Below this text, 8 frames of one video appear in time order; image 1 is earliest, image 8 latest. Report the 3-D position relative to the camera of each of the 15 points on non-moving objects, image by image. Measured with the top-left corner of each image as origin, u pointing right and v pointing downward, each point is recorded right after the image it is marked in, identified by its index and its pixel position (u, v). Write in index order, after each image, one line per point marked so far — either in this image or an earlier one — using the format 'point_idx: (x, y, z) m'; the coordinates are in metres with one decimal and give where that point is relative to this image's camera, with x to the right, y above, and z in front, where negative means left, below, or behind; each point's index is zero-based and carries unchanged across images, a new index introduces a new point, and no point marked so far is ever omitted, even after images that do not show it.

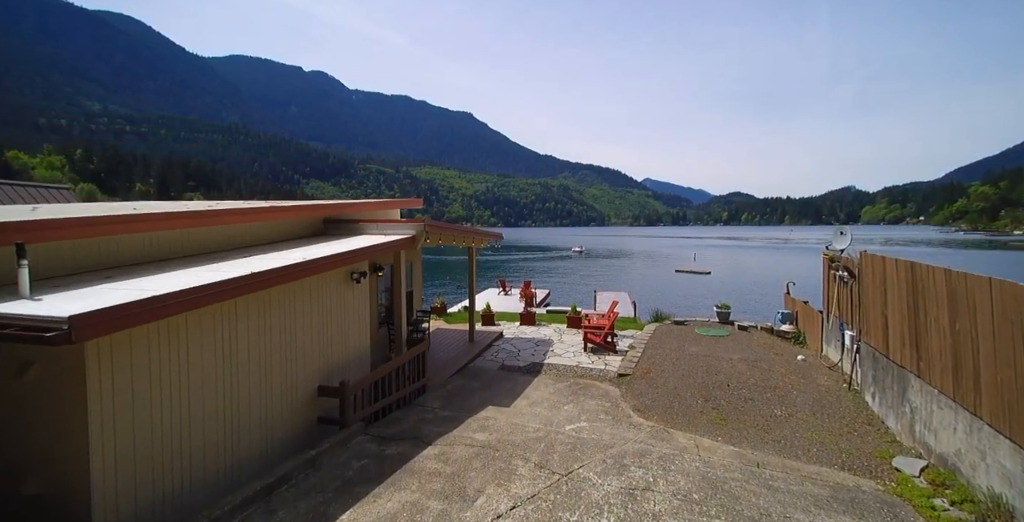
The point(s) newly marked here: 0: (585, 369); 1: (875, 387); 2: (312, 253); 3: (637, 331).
0: (+1.6, -2.3, +10.5) m
1: (+5.5, -1.9, +7.5) m
2: (-2.7, +0.1, +6.5) m
3: (+3.6, -2.0, +14.3) m
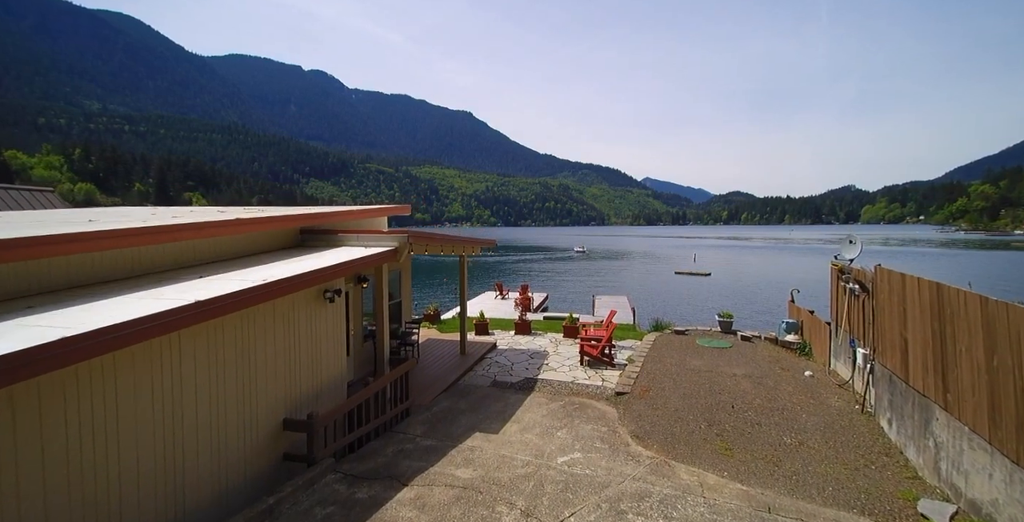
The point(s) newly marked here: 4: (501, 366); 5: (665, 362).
0: (+1.4, -2.5, +10.0) m
1: (+5.4, -2.1, +7.0) m
2: (-2.8, -0.1, +6.0) m
3: (+3.4, -2.2, +13.8) m
4: (-0.2, -2.4, +11.5) m
5: (+3.4, -2.3, +11.2) m
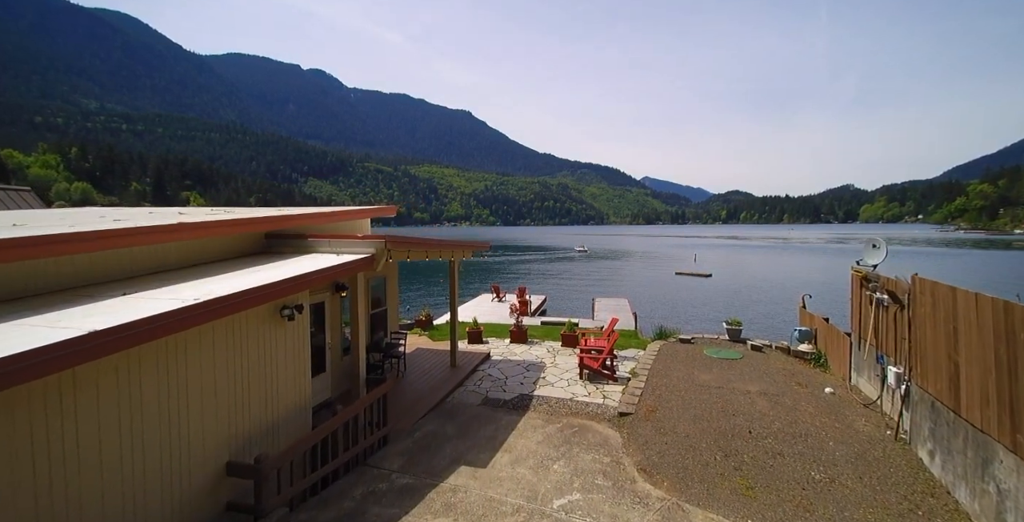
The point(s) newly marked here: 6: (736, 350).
0: (+1.3, -2.6, +9.1) m
1: (+5.2, -2.3, +6.1) m
2: (-2.9, -0.3, +5.1) m
3: (+3.3, -2.3, +12.9) m
4: (-0.4, -2.6, +10.6) m
5: (+3.3, -2.4, +10.3) m
6: (+5.7, -2.3, +12.5) m
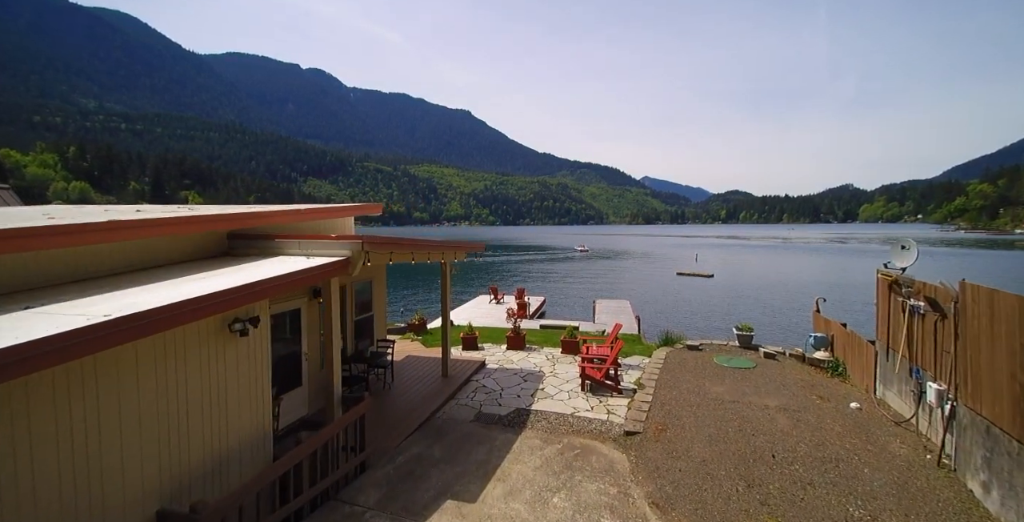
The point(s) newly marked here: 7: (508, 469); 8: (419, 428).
0: (+1.2, -2.7, +8.3) m
1: (+5.2, -2.3, +5.3) m
2: (-3.0, -0.3, +4.2) m
3: (+3.2, -2.4, +12.1) m
4: (-0.5, -2.6, +9.8) m
5: (+3.2, -2.4, +9.5) m
6: (+5.6, -2.3, +11.7) m
7: (-0.1, -2.7, +6.6) m
8: (-1.5, -2.6, +7.9) m
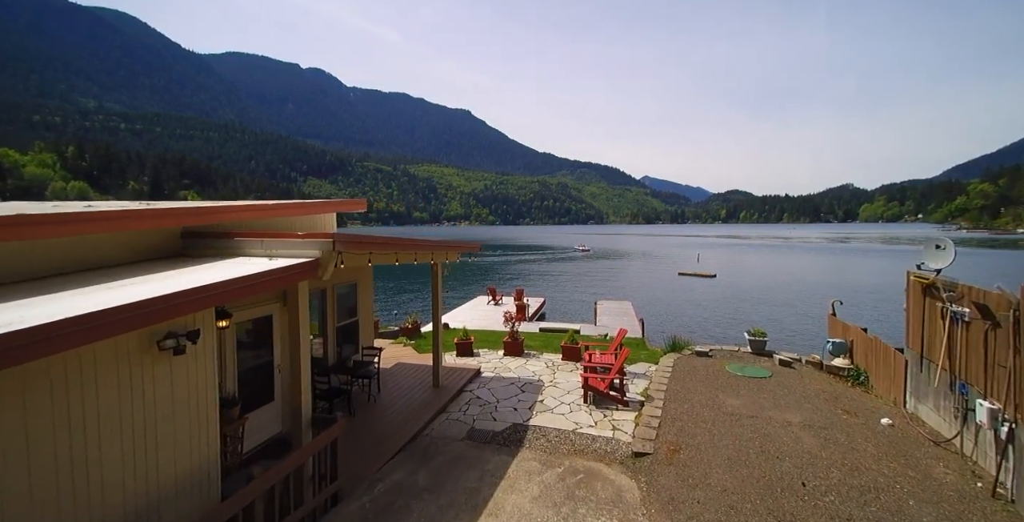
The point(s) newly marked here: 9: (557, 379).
0: (+1.1, -2.7, +7.5) m
1: (+5.1, -2.3, +4.5) m
2: (-3.1, -0.3, +3.4) m
3: (+3.1, -2.4, +11.3) m
4: (-0.5, -2.6, +9.0) m
5: (+3.2, -2.5, +8.7) m
6: (+5.5, -2.3, +10.9) m
7: (-0.1, -2.8, +5.8) m
8: (-1.5, -2.6, +7.1) m
9: (+1.0, -2.5, +10.5) m
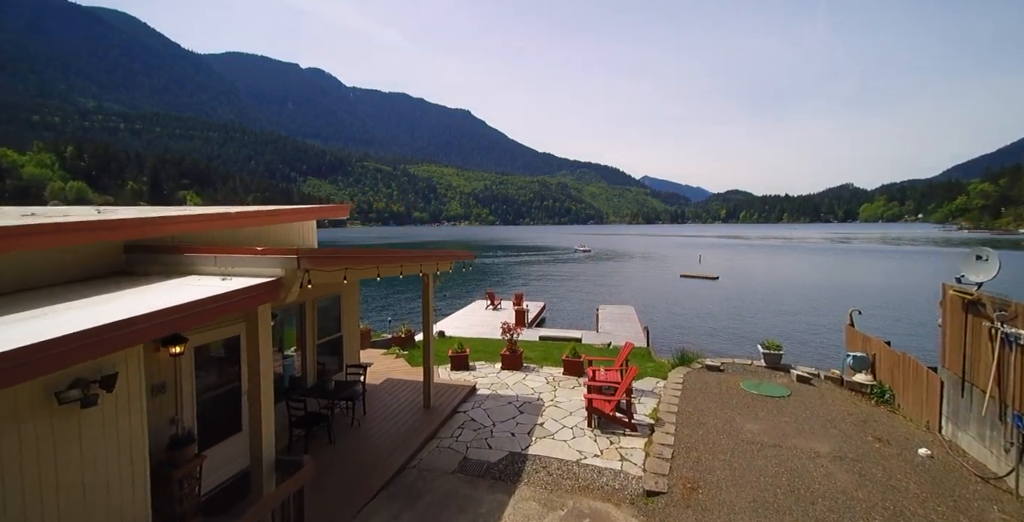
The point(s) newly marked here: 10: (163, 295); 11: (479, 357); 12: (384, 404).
0: (+1.1, -2.9, +6.7) m
1: (+5.1, -2.5, +3.7) m
2: (-3.1, -0.5, +2.7) m
3: (+3.1, -2.6, +10.5) m
4: (-0.6, -2.8, +8.2) m
5: (+3.1, -2.6, +7.9) m
6: (+5.5, -2.5, +10.2) m
7: (-0.2, -2.9, +5.0) m
8: (-1.6, -2.8, +6.3) m
9: (+0.9, -2.7, +9.7) m
10: (-3.0, -0.3, +4.2) m
11: (-0.8, -2.6, +13.4) m
12: (-2.3, -2.6, +9.1) m
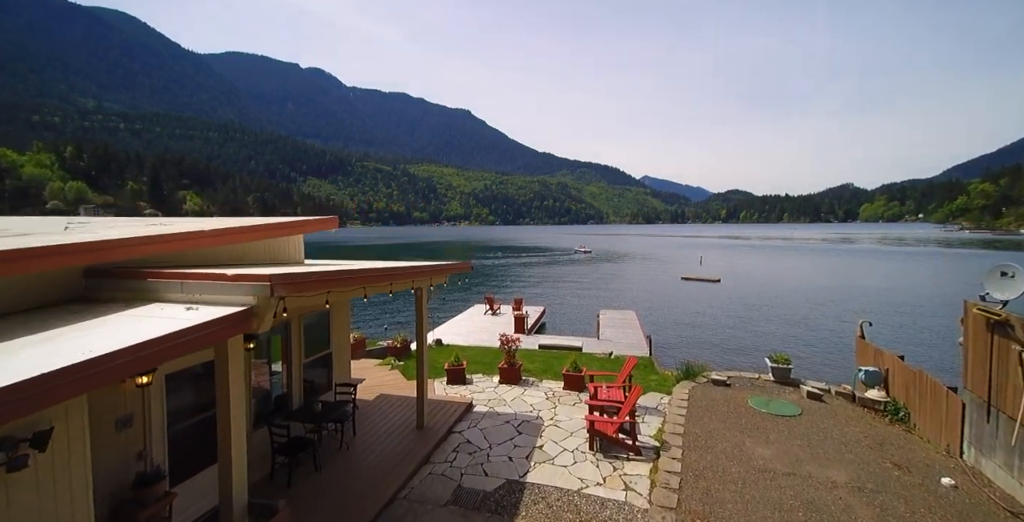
0: (+1.0, -3.1, +6.3) m
1: (+5.0, -2.7, +3.3) m
2: (-3.2, -0.7, +2.3) m
3: (+3.0, -2.8, +10.1) m
4: (-0.6, -3.0, +7.8) m
5: (+3.1, -2.9, +7.5) m
6: (+5.4, -2.7, +9.7) m
7: (-0.2, -3.2, +4.6) m
8: (-1.6, -3.1, +5.9) m
9: (+0.9, -2.9, +9.3) m
10: (-3.1, -0.5, +3.8) m
11: (-0.9, -2.8, +13.0) m
12: (-2.3, -2.9, +8.7) m
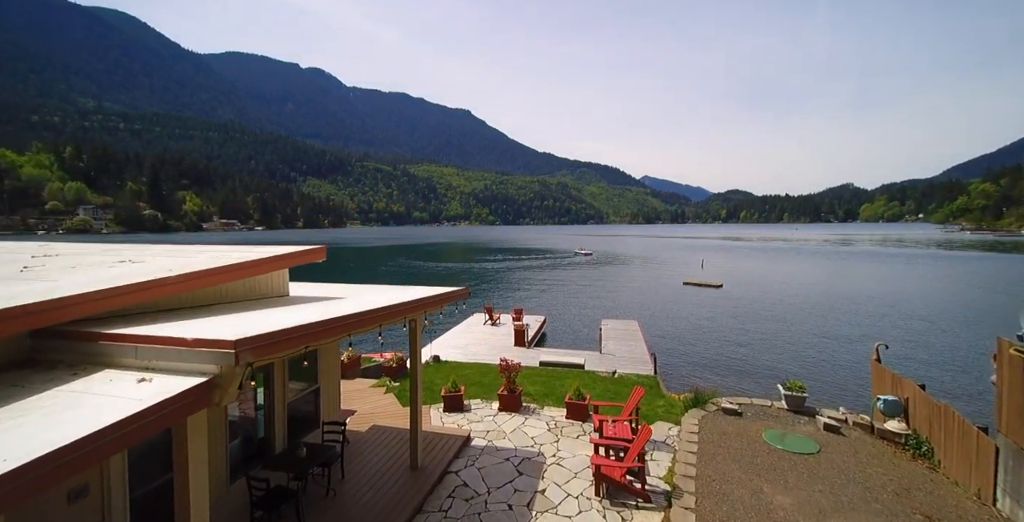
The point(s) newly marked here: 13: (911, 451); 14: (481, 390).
0: (+1.0, -3.6, +5.8) m
1: (+5.0, -3.2, +2.8) m
2: (-3.2, -1.2, +1.7) m
3: (+3.0, -3.3, +9.6) m
4: (-0.6, -3.5, +7.3) m
5: (+3.1, -3.3, +7.0) m
6: (+5.4, -3.2, +9.2) m
7: (-0.2, -3.6, +4.0) m
8: (-1.6, -3.5, +5.3) m
9: (+0.9, -3.4, +8.8) m
10: (-3.1, -1.0, +3.3) m
11: (-0.9, -3.3, +12.5) m
12: (-2.3, -3.3, +8.1) m
13: (+7.1, -3.4, +8.9) m
14: (-0.7, -3.3, +12.6) m
